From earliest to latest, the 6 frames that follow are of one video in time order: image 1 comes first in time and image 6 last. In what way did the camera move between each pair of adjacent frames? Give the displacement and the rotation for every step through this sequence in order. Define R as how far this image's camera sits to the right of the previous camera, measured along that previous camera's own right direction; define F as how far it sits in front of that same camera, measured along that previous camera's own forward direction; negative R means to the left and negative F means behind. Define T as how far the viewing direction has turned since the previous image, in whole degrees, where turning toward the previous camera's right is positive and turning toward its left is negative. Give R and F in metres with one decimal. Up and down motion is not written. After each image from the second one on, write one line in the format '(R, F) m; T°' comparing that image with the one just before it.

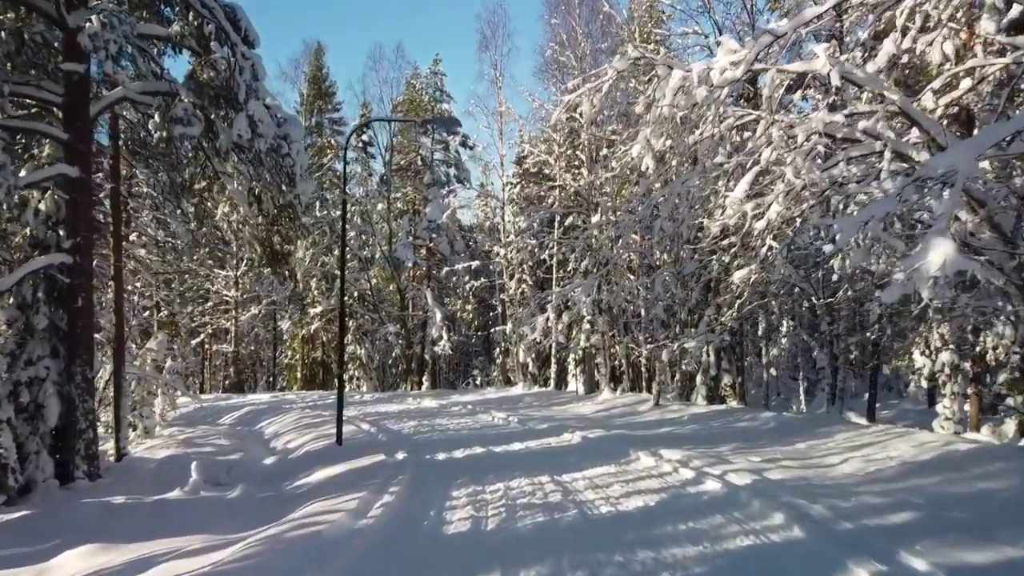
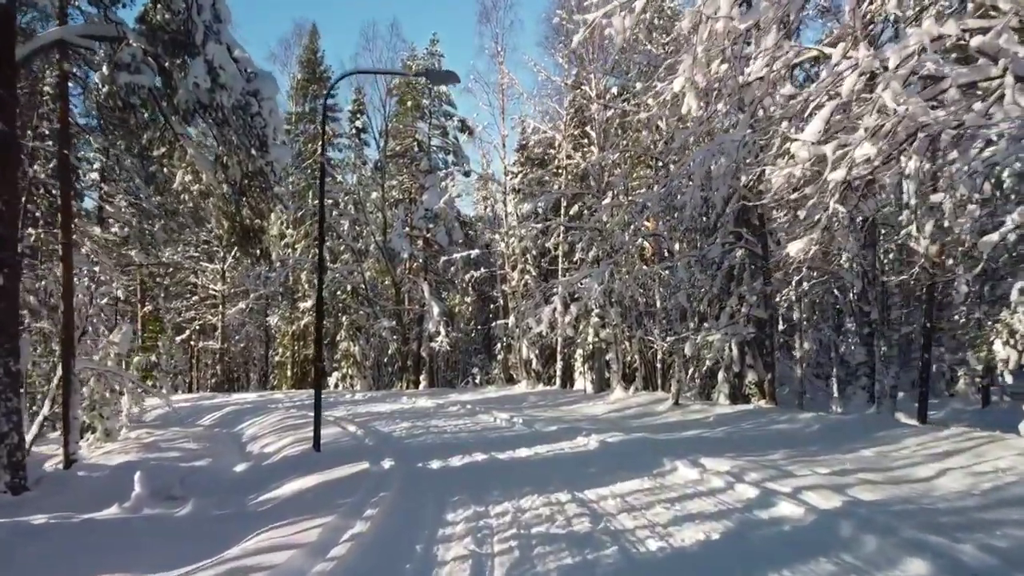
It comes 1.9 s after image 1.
(-0.1, +1.7) m; 0°
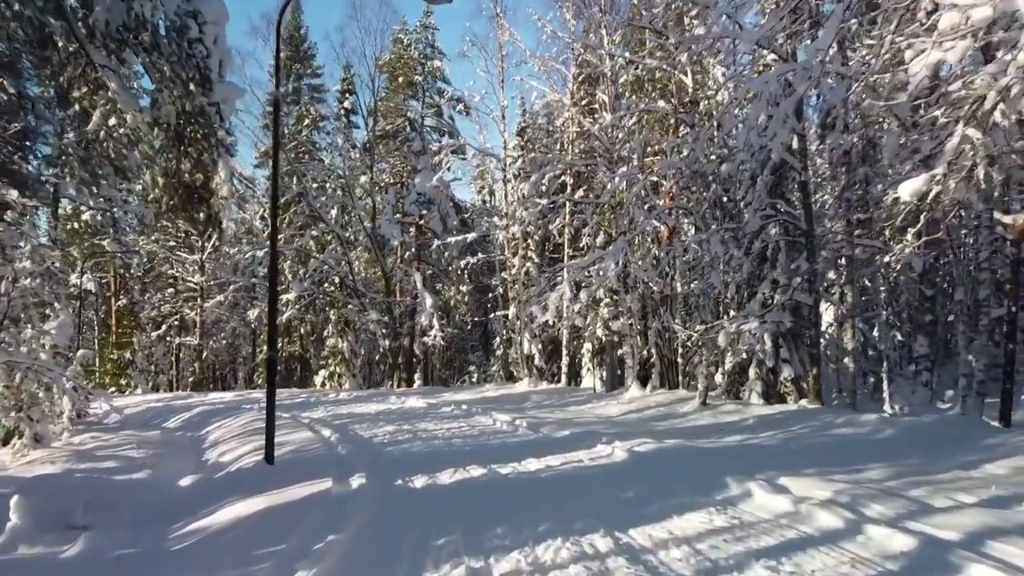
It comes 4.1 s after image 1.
(-0.1, +2.1) m; 0°
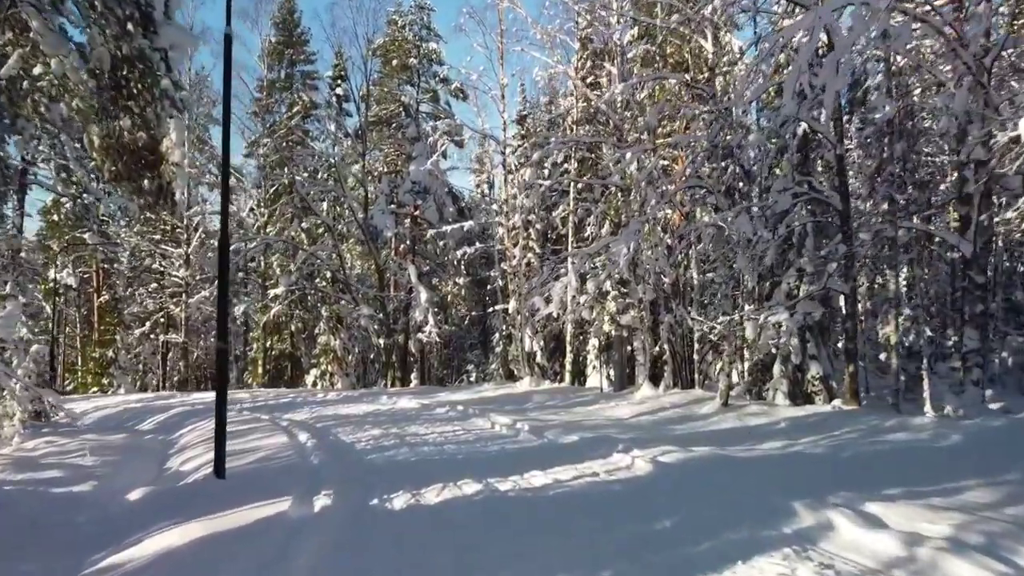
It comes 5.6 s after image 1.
(0.0, +1.3) m; 0°
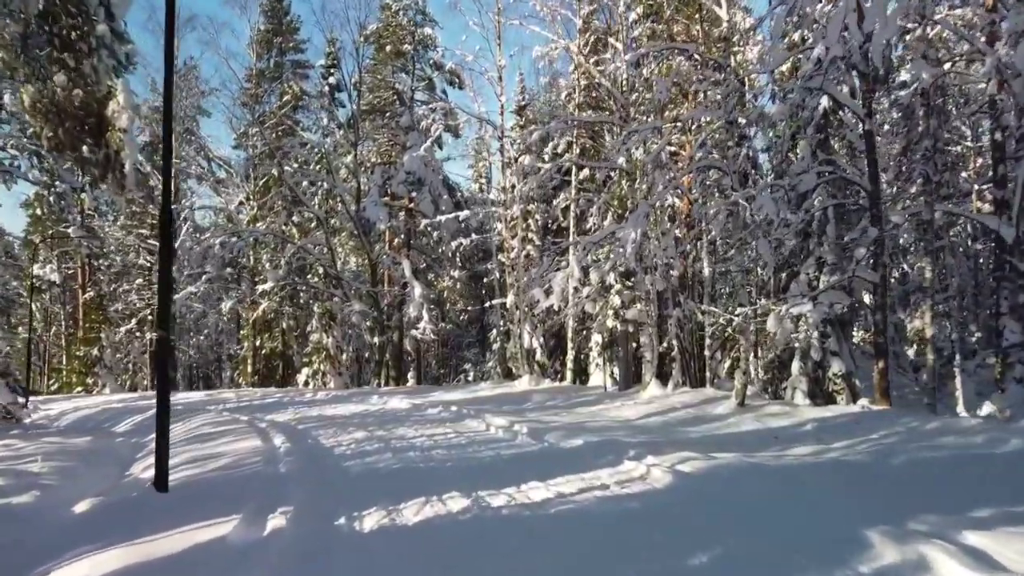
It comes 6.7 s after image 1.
(0.0, +1.0) m; 0°
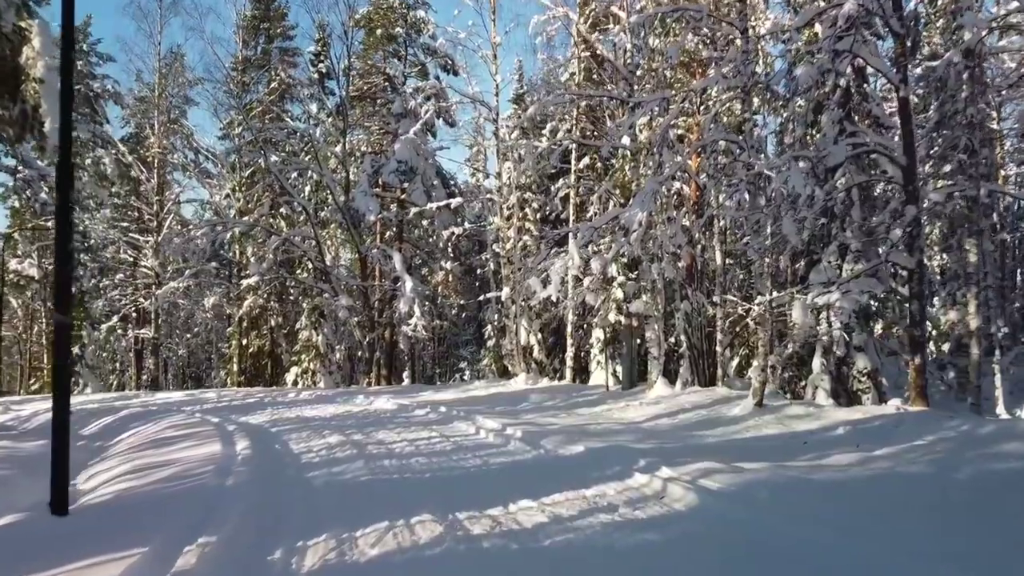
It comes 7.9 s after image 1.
(+0.1, +1.1) m; 0°
